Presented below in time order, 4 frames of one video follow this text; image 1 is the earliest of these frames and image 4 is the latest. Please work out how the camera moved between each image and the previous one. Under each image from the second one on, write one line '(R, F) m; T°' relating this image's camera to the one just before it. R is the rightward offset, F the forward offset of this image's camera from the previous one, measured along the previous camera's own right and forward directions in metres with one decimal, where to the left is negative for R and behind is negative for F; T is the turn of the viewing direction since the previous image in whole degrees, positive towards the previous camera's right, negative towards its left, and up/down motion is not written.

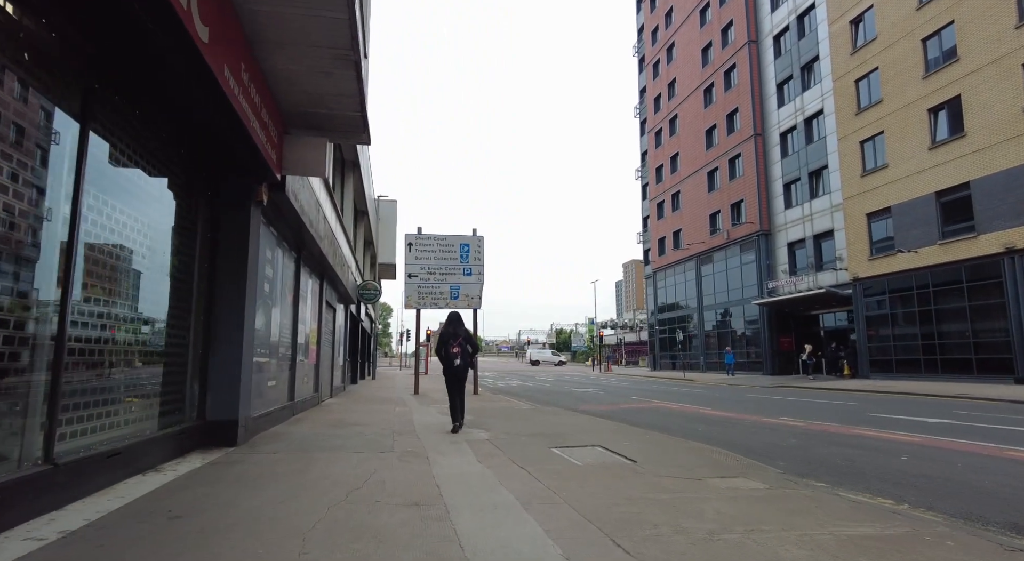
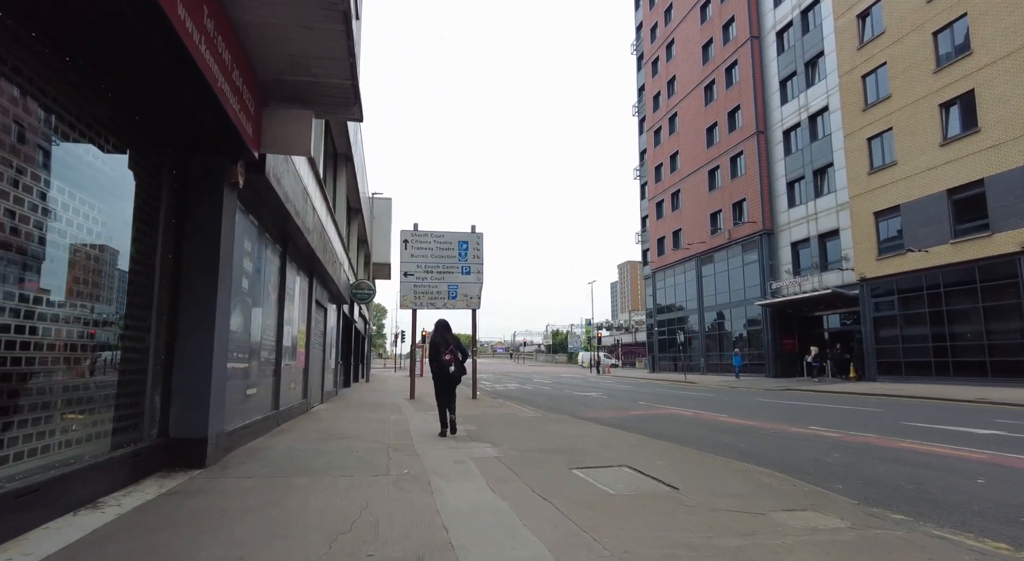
(-0.2, +0.9) m; +1°
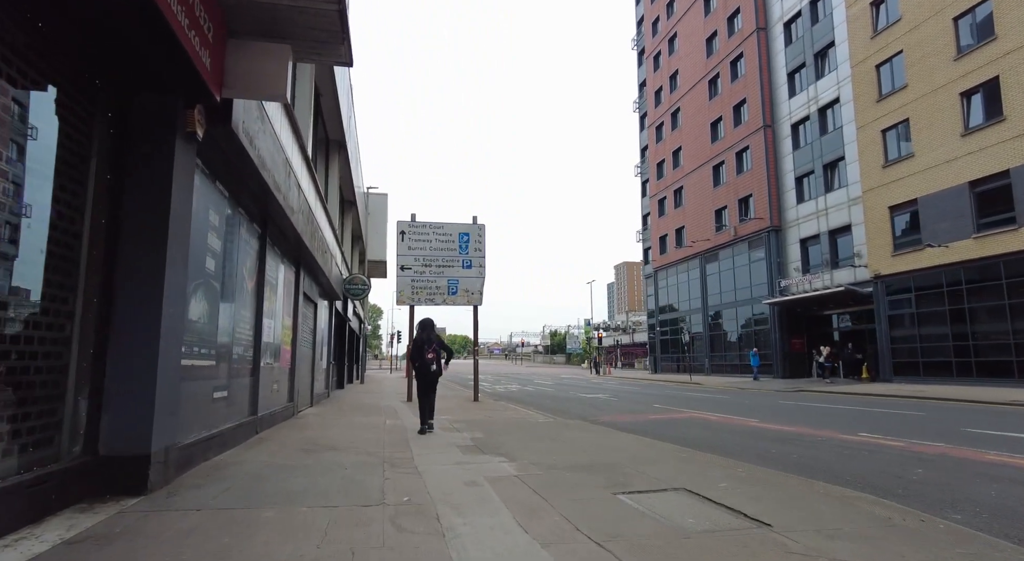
(-0.3, +1.3) m; 0°
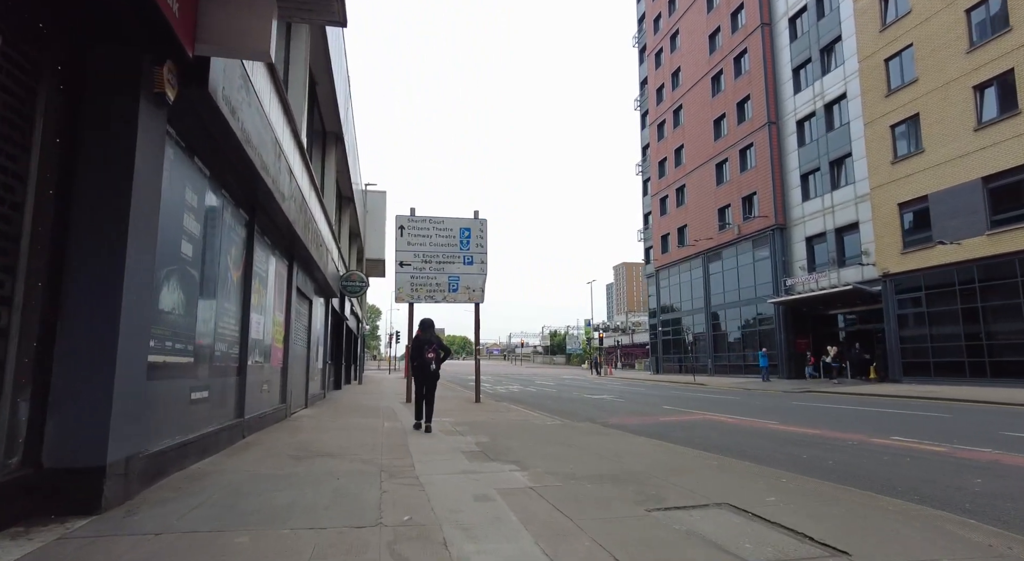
(-0.1, +0.7) m; 0°
